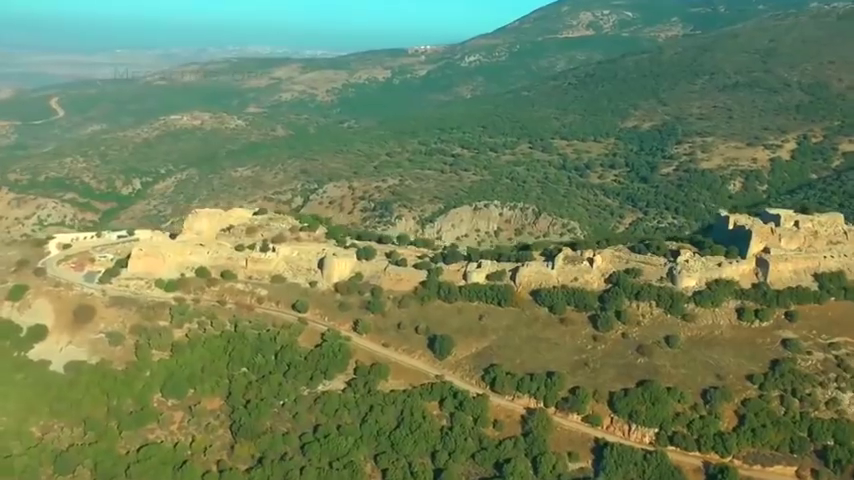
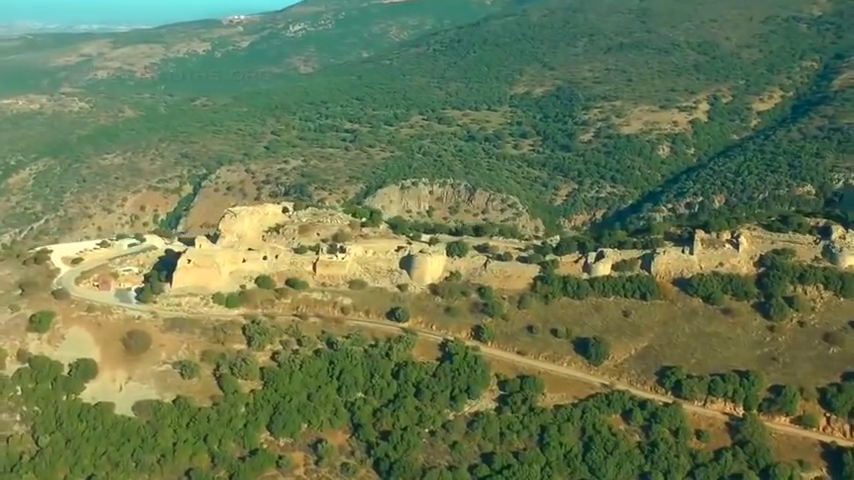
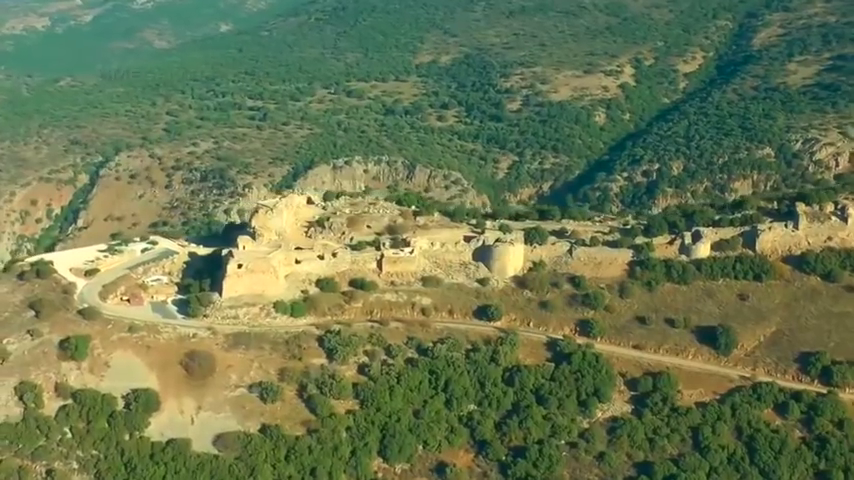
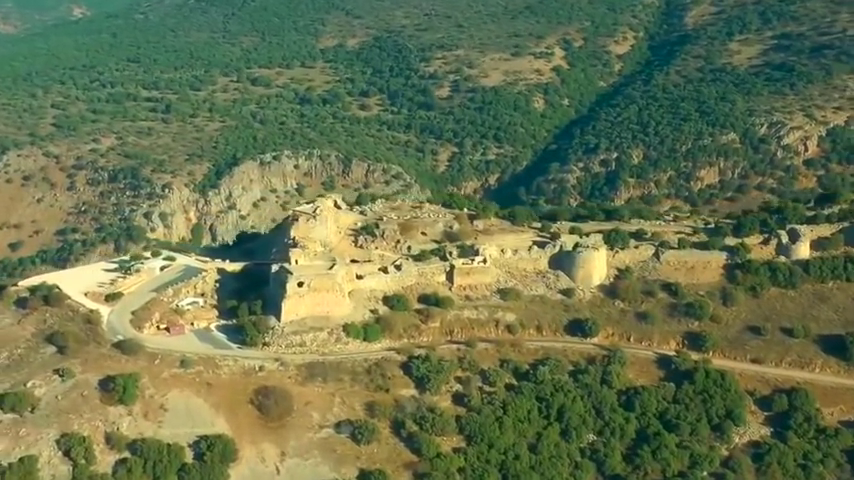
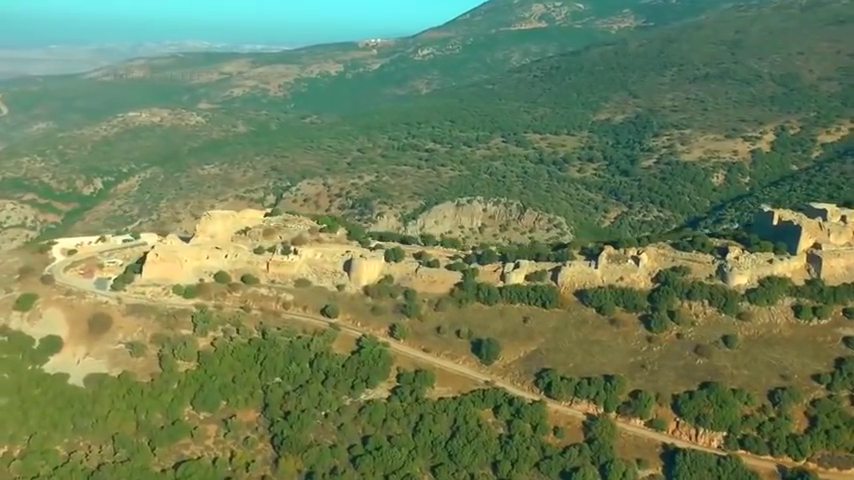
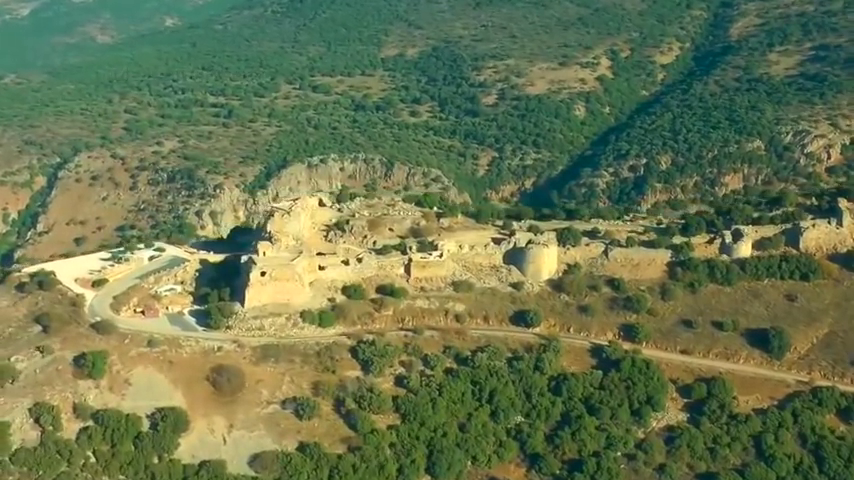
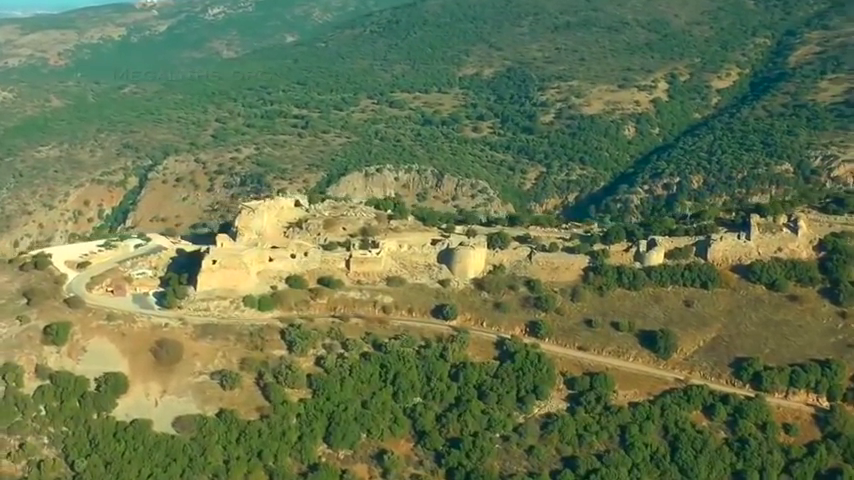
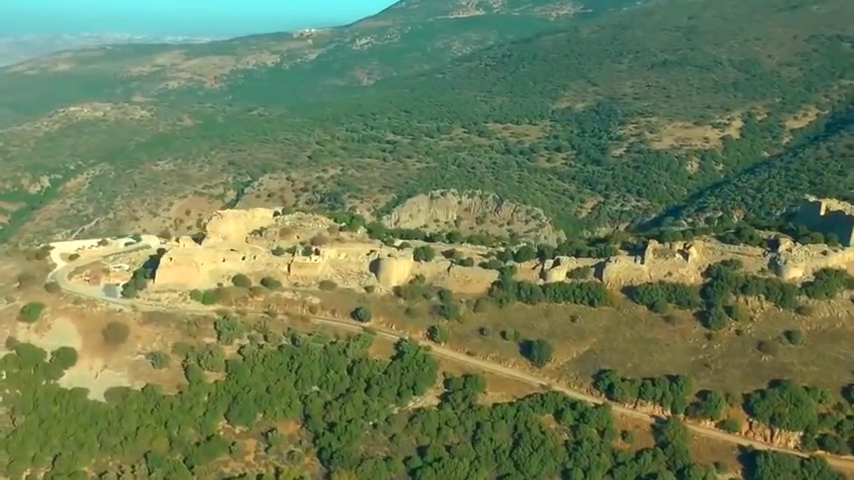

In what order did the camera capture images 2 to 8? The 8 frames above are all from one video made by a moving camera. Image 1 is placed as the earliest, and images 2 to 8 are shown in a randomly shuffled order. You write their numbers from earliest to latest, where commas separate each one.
5, 8, 2, 7, 3, 6, 4
